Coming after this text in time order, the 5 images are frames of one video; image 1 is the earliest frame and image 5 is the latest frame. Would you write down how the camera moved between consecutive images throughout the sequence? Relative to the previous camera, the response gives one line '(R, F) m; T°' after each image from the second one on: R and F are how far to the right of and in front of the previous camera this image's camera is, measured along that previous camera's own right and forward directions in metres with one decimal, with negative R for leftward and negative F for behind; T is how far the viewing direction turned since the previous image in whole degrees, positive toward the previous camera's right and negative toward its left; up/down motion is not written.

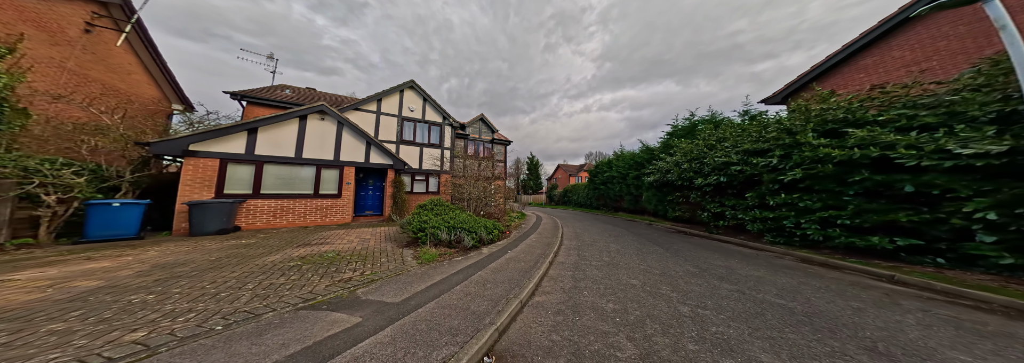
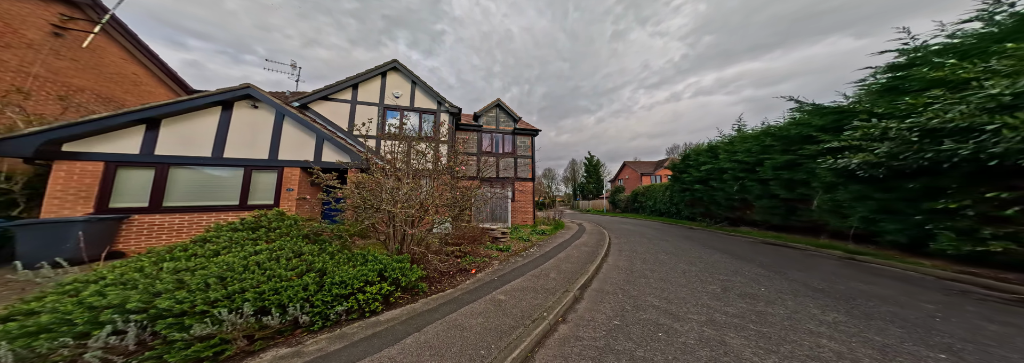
(+2.0, +4.4) m; -19°
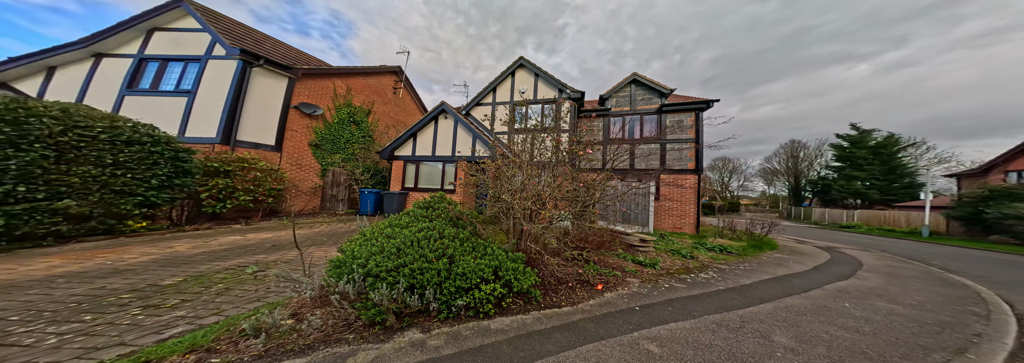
(0.0, +1.0) m; -40°
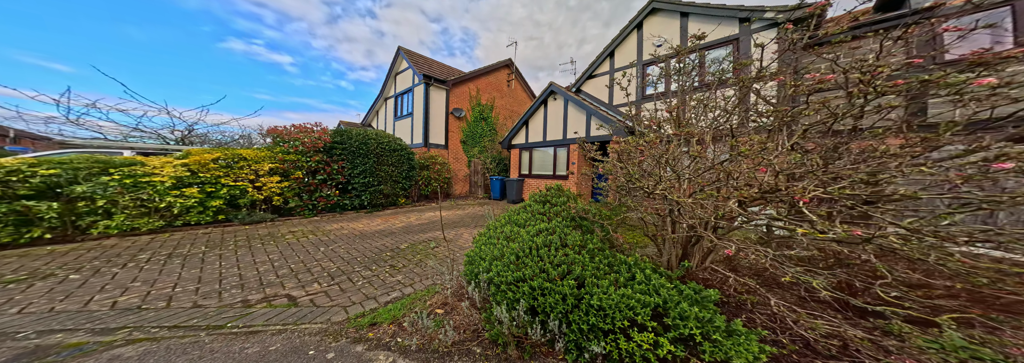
(-0.4, +1.0) m; -35°
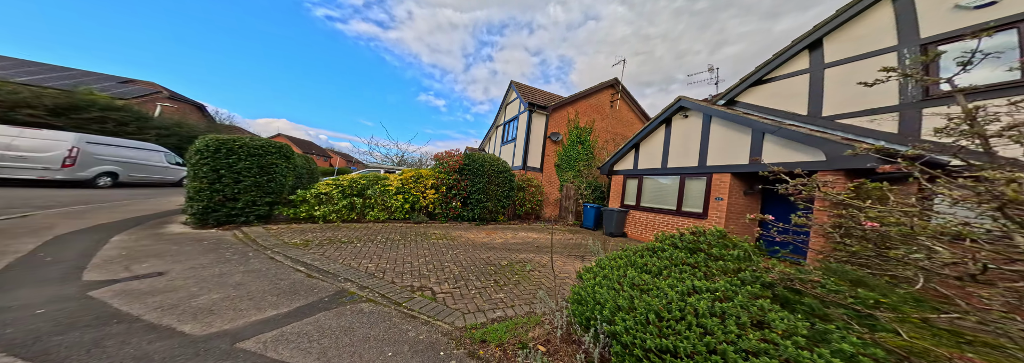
(-0.6, +0.1) m; -26°
